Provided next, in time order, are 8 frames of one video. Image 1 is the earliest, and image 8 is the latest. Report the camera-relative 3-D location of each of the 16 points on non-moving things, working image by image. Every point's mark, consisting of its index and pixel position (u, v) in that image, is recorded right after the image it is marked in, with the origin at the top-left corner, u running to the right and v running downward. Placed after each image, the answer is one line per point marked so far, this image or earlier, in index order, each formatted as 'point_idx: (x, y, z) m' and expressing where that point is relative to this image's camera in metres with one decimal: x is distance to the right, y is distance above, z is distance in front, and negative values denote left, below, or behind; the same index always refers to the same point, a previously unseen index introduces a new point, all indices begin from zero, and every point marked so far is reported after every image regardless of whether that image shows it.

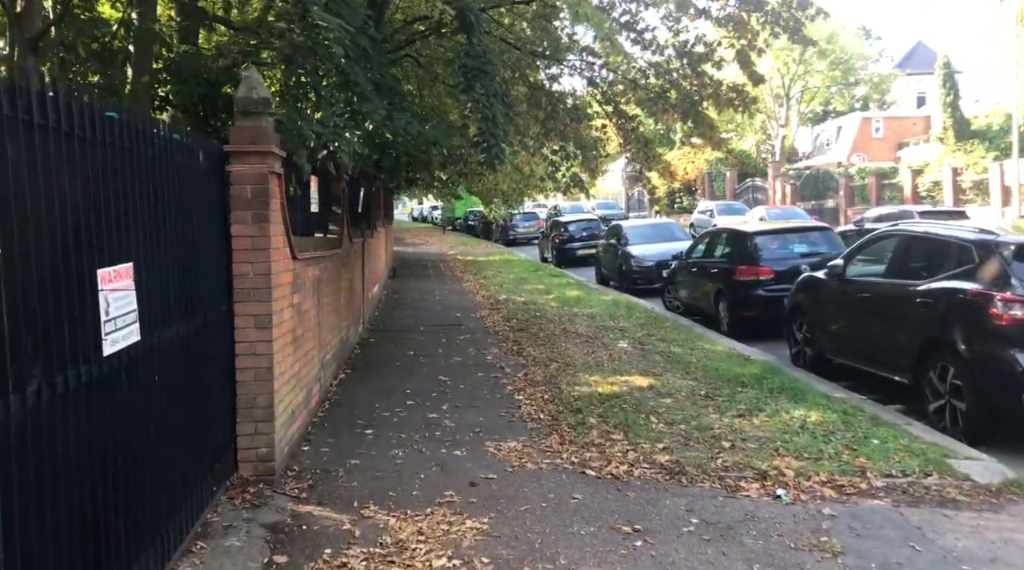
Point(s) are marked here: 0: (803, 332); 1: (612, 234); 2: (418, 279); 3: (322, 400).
0: (+3.2, -0.5, +9.0) m
1: (+2.3, +1.2, +19.0) m
2: (-2.2, +0.1, +19.2) m
3: (-1.6, -1.0, +7.1) m
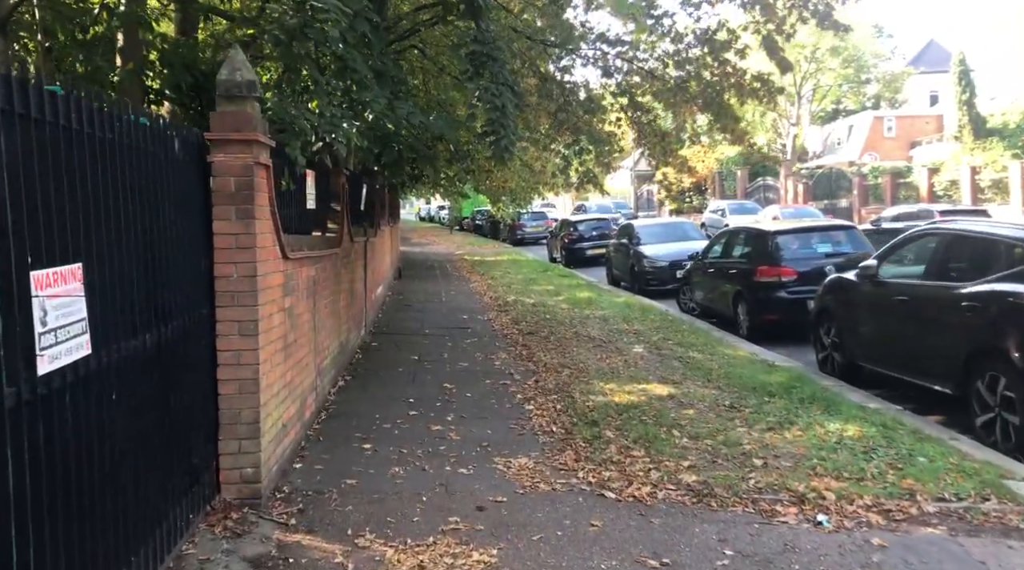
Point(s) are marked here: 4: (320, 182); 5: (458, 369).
0: (+3.3, -0.5, +8.5) m
1: (+2.5, +1.2, +18.5) m
2: (-2.0, +0.1, +18.8) m
3: (-1.5, -1.0, +6.6) m
4: (-1.8, +0.9, +7.6) m
5: (-0.6, -0.9, +8.6) m
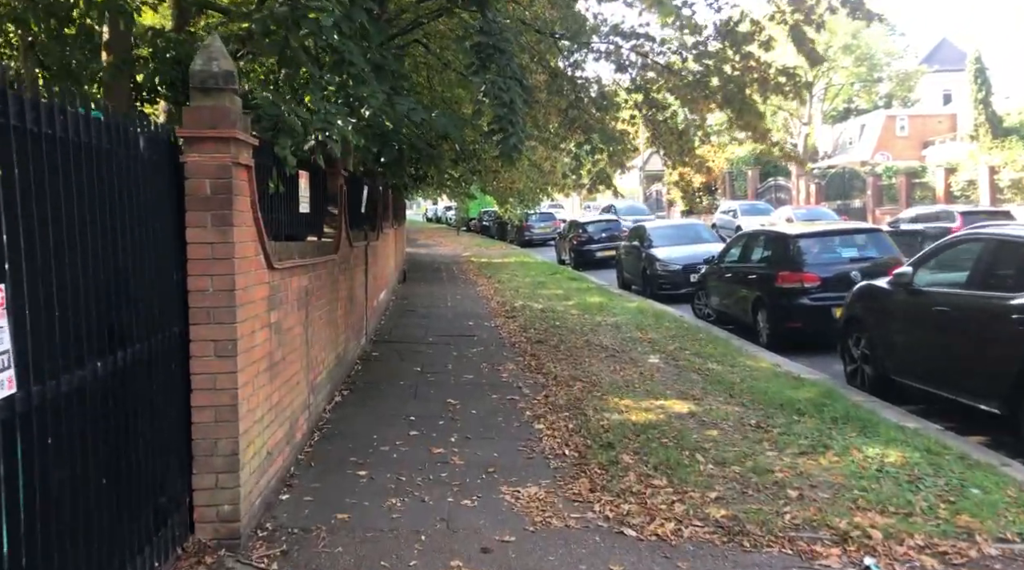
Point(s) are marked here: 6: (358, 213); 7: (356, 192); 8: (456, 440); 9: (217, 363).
0: (+3.3, -0.6, +7.9) m
1: (+2.7, +1.1, +18.0) m
2: (-1.8, 0.0, +18.3) m
3: (-1.5, -1.1, +6.1) m
4: (-1.7, +0.9, +7.1) m
5: (-0.5, -0.9, +8.1) m
6: (-1.8, +0.8, +9.5) m
7: (-1.8, +1.0, +9.2) m
8: (-0.4, -1.2, +6.1) m
9: (-1.5, -0.4, +4.1) m
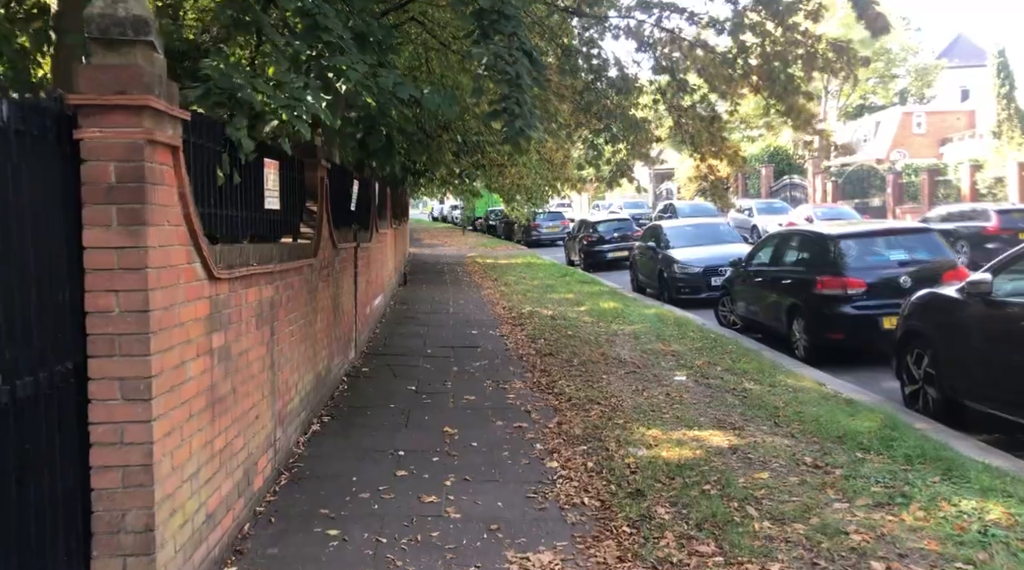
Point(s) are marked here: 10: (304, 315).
0: (+3.4, -0.7, +6.8) m
1: (+2.8, +1.0, +16.9) m
2: (-1.7, 0.0, +17.2) m
3: (-1.4, -1.1, +5.1) m
4: (-1.6, +0.8, +6.0) m
5: (-0.4, -1.0, +7.1) m
6: (-1.7, +0.8, +8.5) m
7: (-1.7, +1.0, +8.2) m
8: (-0.4, -1.2, +5.1) m
9: (-1.4, -0.5, +3.0) m
10: (-1.5, -0.2, +6.0) m
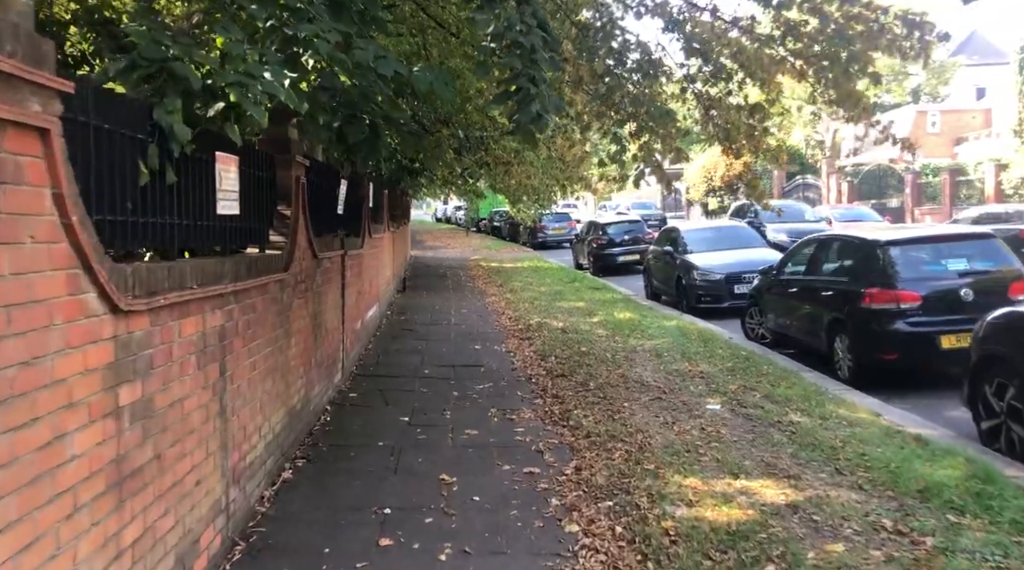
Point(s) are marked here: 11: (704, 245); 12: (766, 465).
0: (+3.5, -0.8, +5.8) m
1: (+2.9, +0.9, +15.8) m
2: (-1.5, -0.1, +16.2) m
3: (-1.4, -1.3, +4.1) m
4: (-1.6, +0.7, +5.0) m
5: (-0.3, -1.1, +6.1) m
6: (-1.6, +0.6, +7.5) m
7: (-1.6, +0.8, +7.2) m
8: (-0.3, -1.3, +4.1) m
9: (-1.4, -0.6, +2.0) m
10: (-1.5, -0.3, +5.0) m
11: (+3.4, +0.7, +14.6) m
12: (+1.7, -1.2, +5.4) m
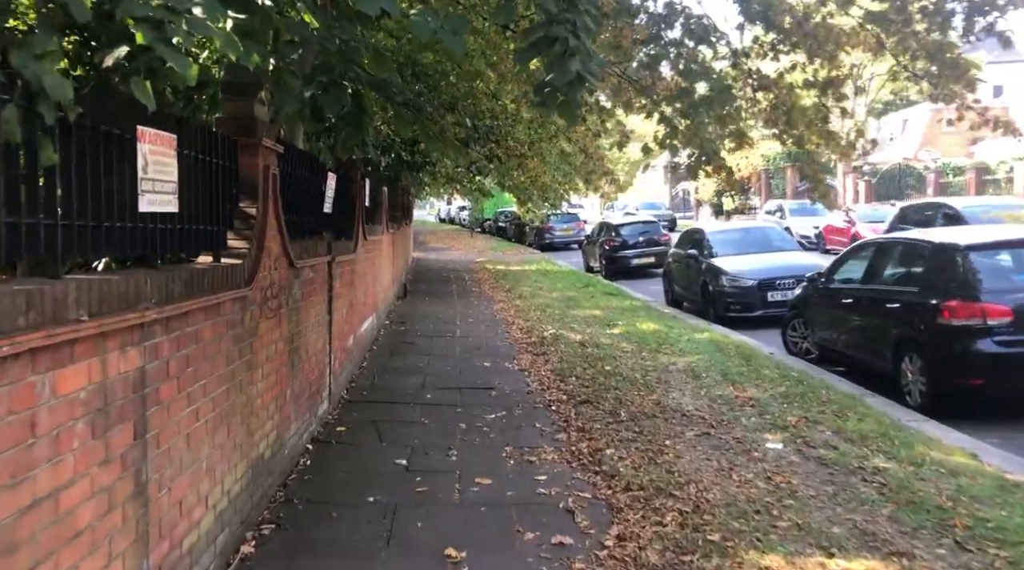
0: (+3.6, -0.9, +4.6) m
1: (+3.1, +0.8, +14.7) m
2: (-1.4, -0.2, +15.1) m
3: (-1.3, -1.4, +2.9) m
4: (-1.5, +0.6, +3.9) m
5: (-0.2, -1.2, +4.9) m
6: (-1.5, +0.6, +6.3) m
7: (-1.5, +0.8, +6.0) m
8: (-0.2, -1.4, +2.9) m
9: (-1.3, -0.7, +0.9) m
10: (-1.3, -0.4, +3.8) m
11: (+3.6, +0.6, +13.4) m
12: (+1.8, -1.3, +4.2) m
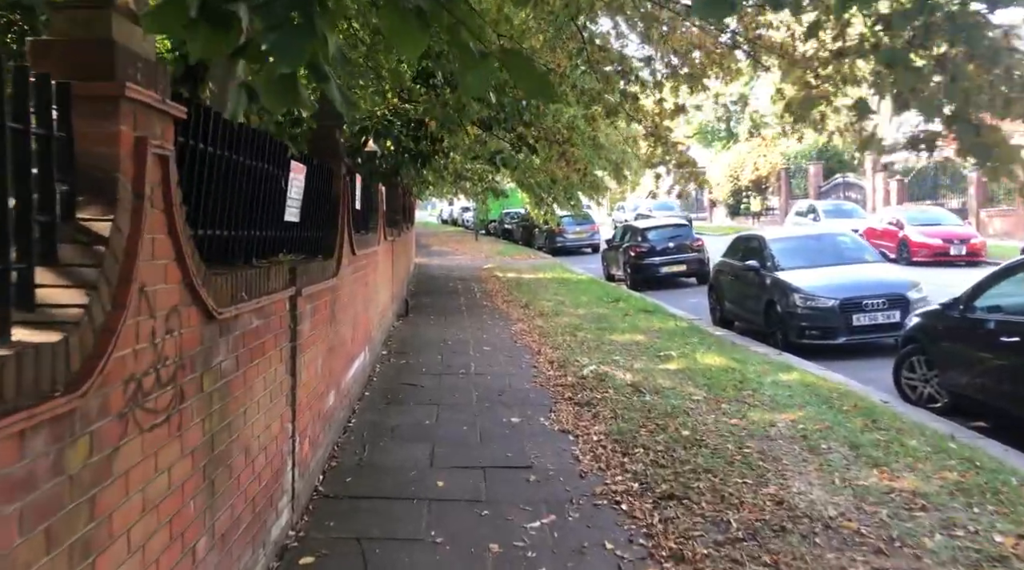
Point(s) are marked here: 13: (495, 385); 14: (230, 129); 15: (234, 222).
0: (+3.9, -1.1, +2.4) m
1: (+3.4, +0.5, +12.4) m
2: (-1.1, -0.5, +12.8) m
3: (-1.0, -1.6, +0.7) m
4: (-1.2, +0.3, +1.6) m
5: (+0.1, -1.5, +2.7) m
6: (-1.2, +0.3, +4.1) m
7: (-1.2, +0.5, +3.8) m
8: (+0.1, -1.7, +0.7) m
9: (-1.0, -0.9, -1.4) m
10: (-1.0, -0.7, +1.6) m
11: (+3.9, +0.4, +11.2) m
12: (+2.1, -1.5, +2.0) m
13: (-0.2, -1.0, +7.9) m
14: (-1.2, +0.7, +3.5) m
15: (-1.2, +0.3, +3.6) m
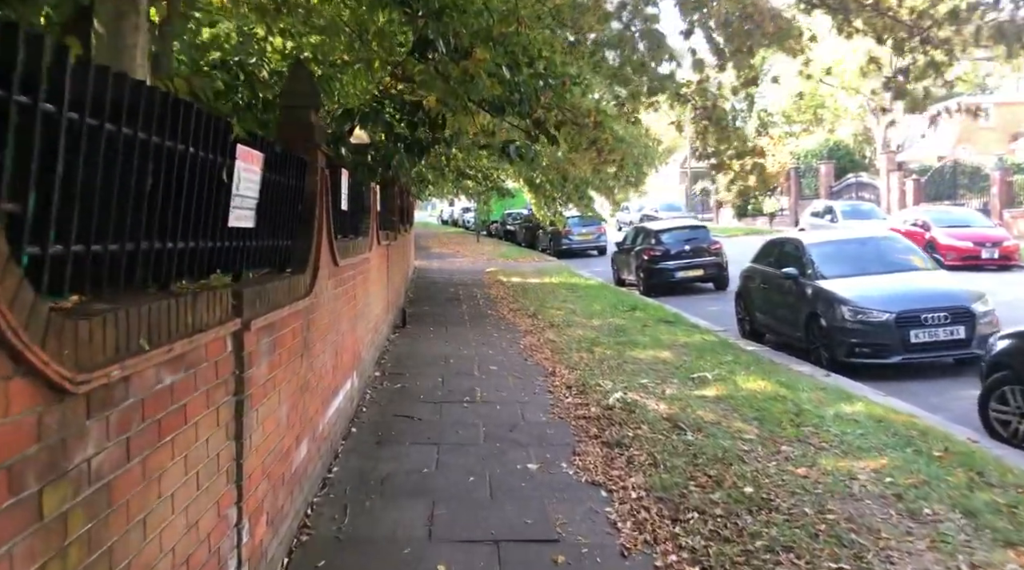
0: (+4.0, -1.3, +1.2) m
1: (+3.5, +0.4, +11.2) m
2: (-1.0, -0.6, +11.6) m
3: (-0.9, -1.7, -0.5) m
4: (-1.0, +0.2, +0.4) m
5: (+0.2, -1.6, +1.5) m
6: (-1.1, +0.2, +2.9) m
7: (-1.1, +0.4, +2.6) m
8: (+0.2, -1.8, -0.5) m
9: (-0.9, -1.0, -2.6) m
10: (-0.9, -0.8, +0.4) m
11: (+4.0, +0.2, +10.0) m
12: (+2.2, -1.6, +0.8) m
13: (-0.1, -1.1, +6.7) m
14: (-1.1, +0.5, +2.3) m
15: (-1.1, +0.2, +2.4) m
